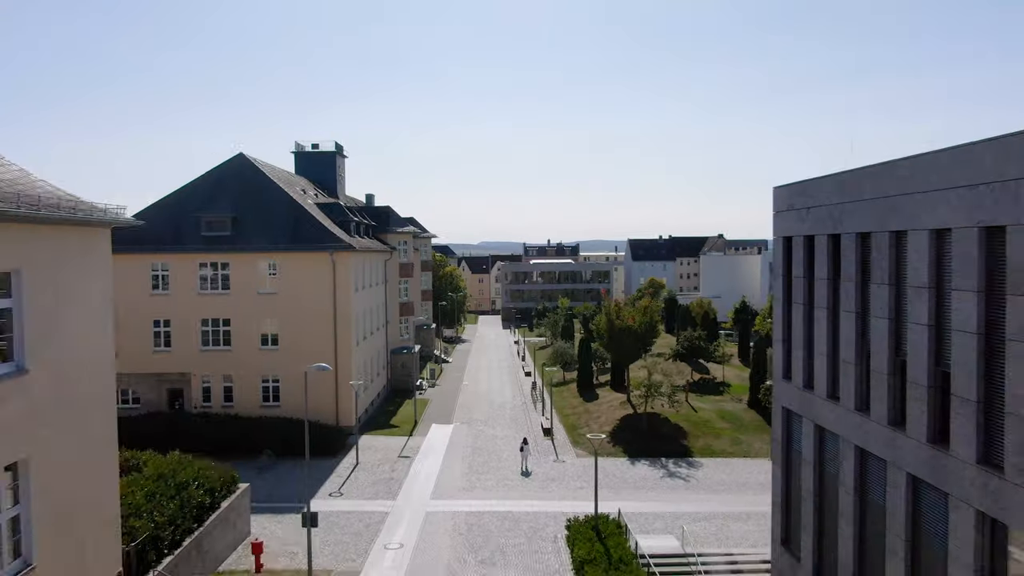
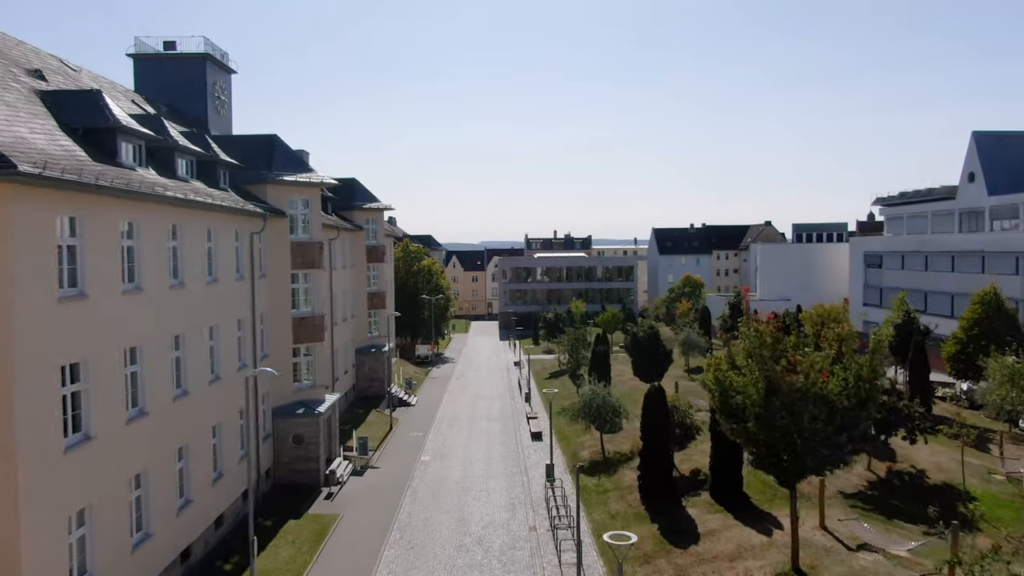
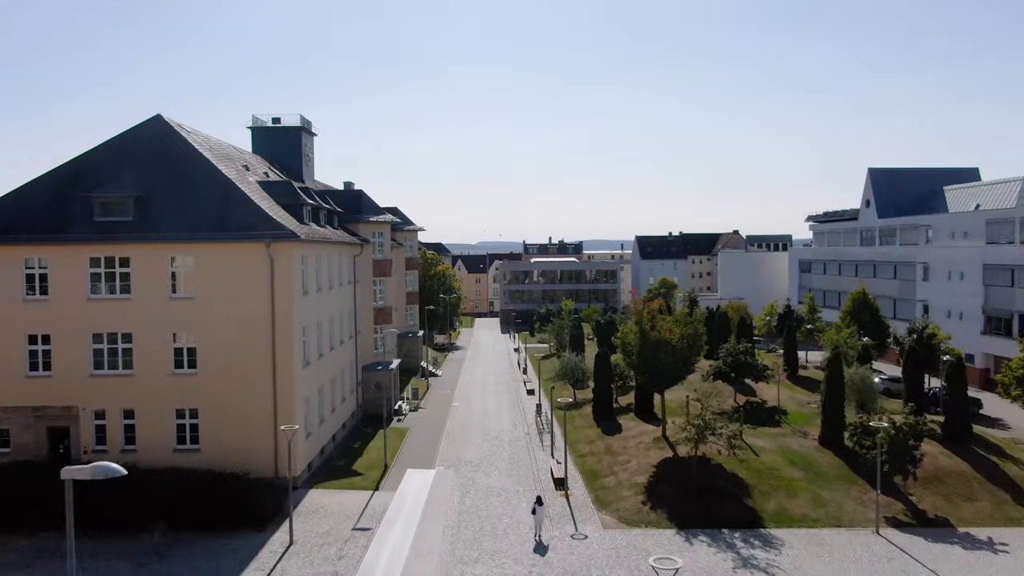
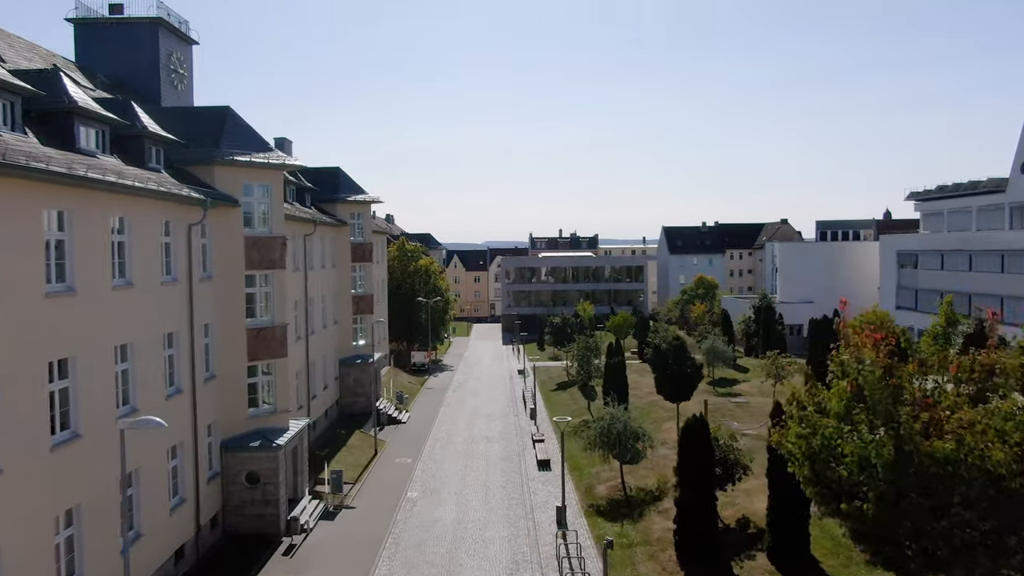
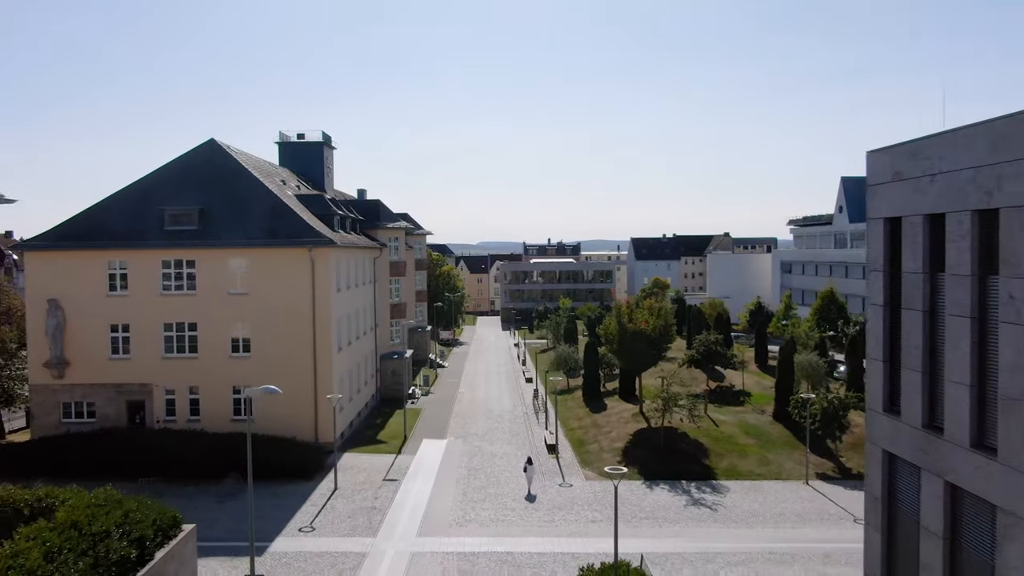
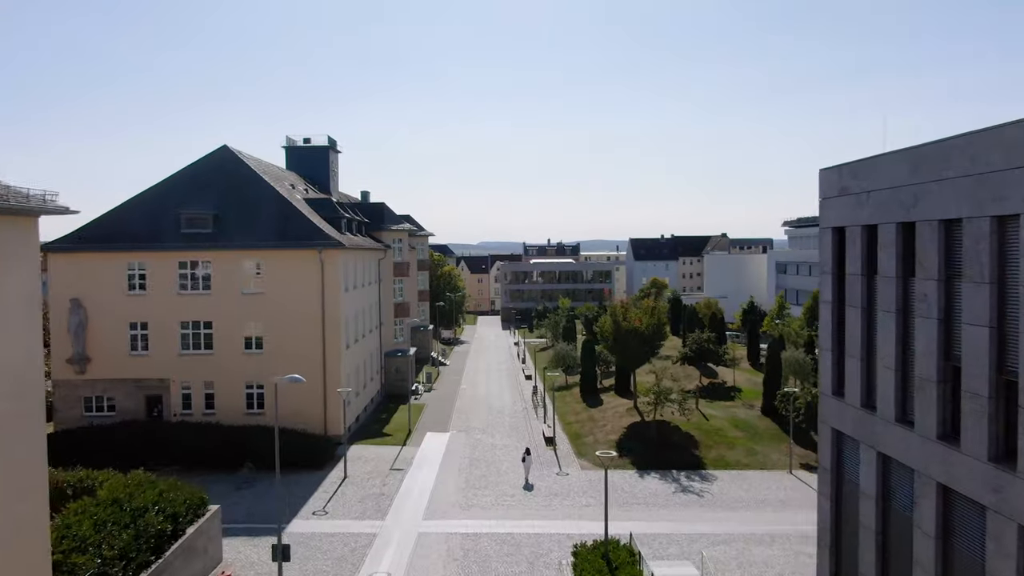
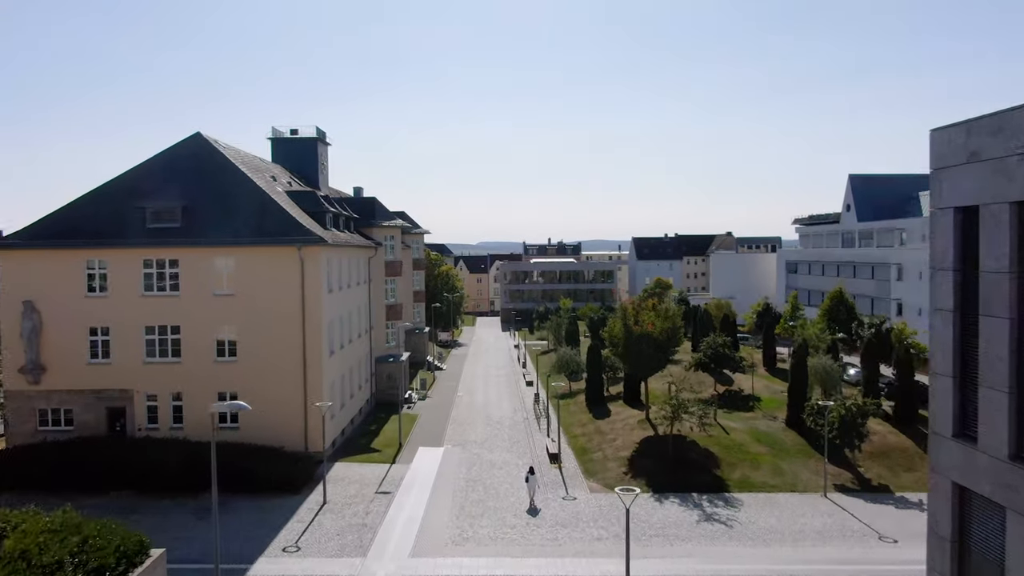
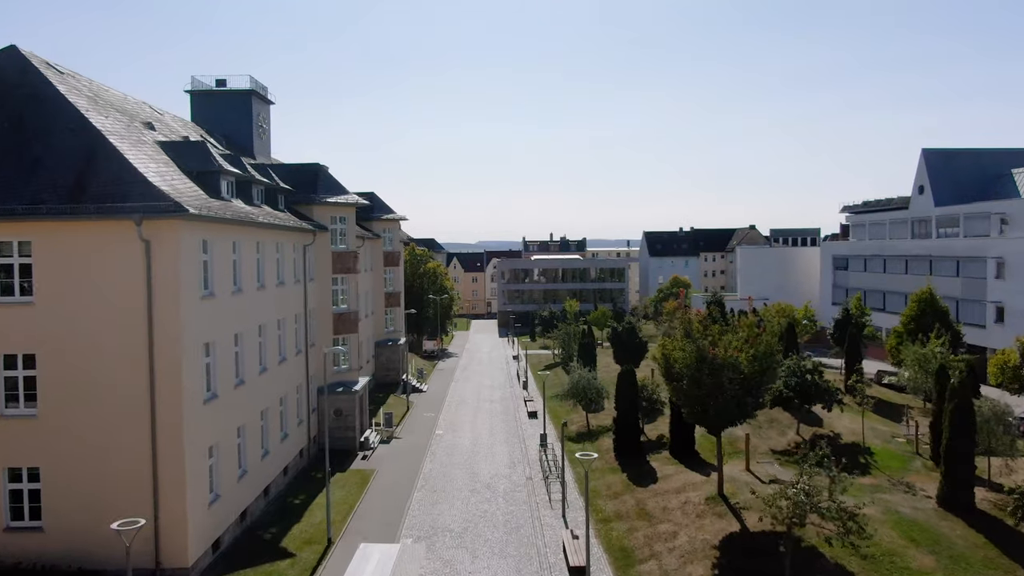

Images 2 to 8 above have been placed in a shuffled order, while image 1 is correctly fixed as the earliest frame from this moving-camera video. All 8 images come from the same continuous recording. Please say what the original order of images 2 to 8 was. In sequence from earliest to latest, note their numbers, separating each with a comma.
6, 5, 7, 3, 8, 2, 4
